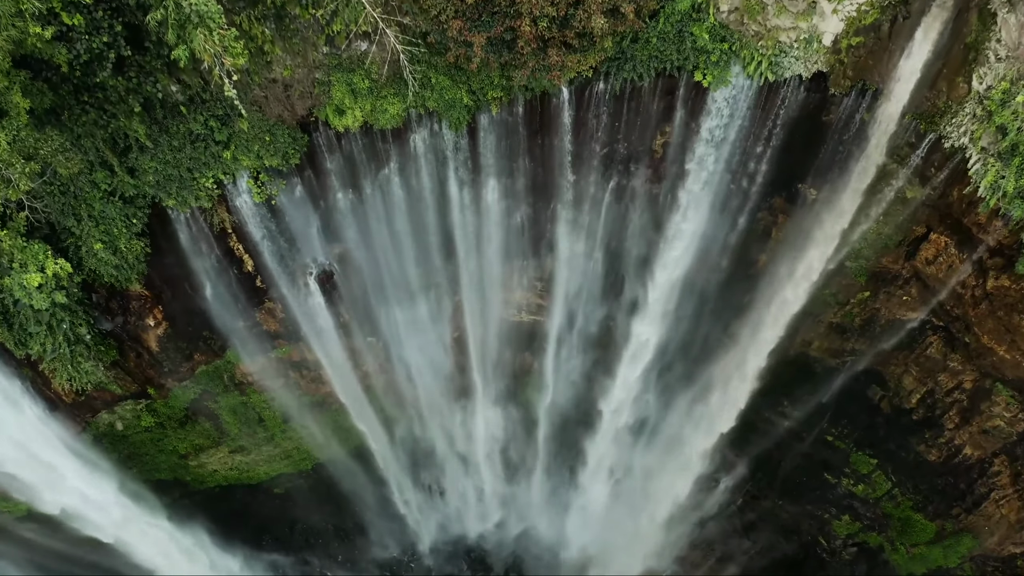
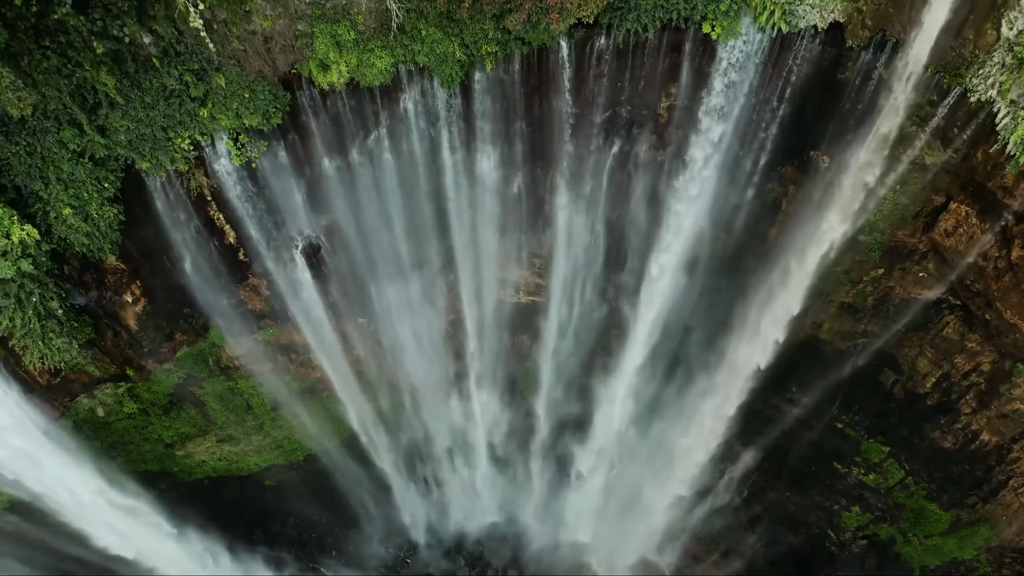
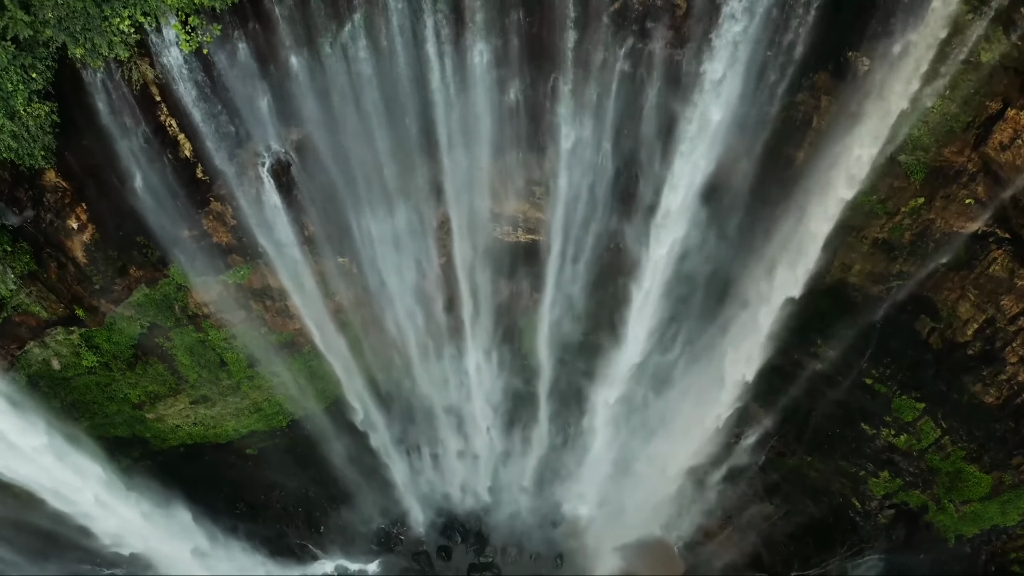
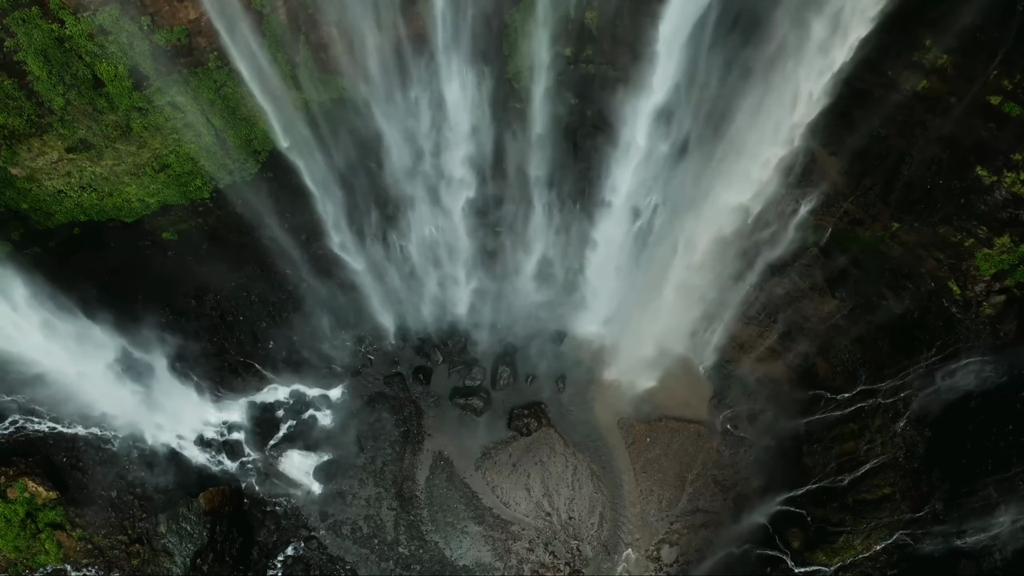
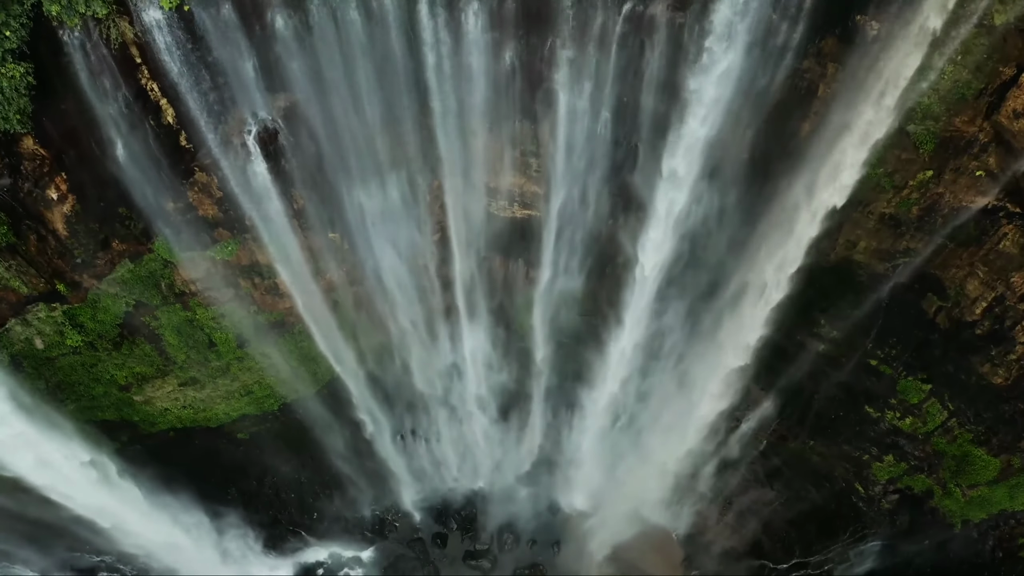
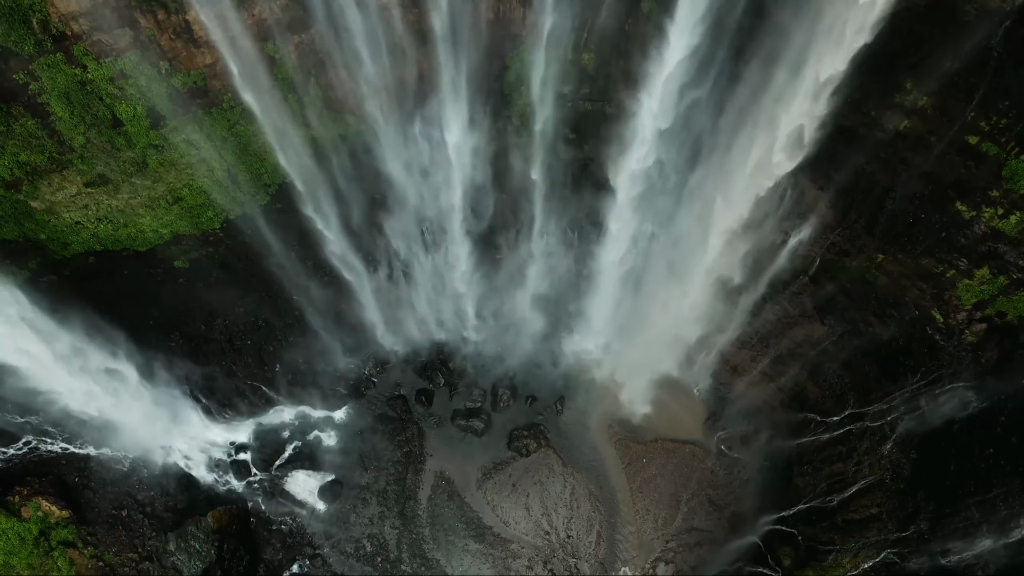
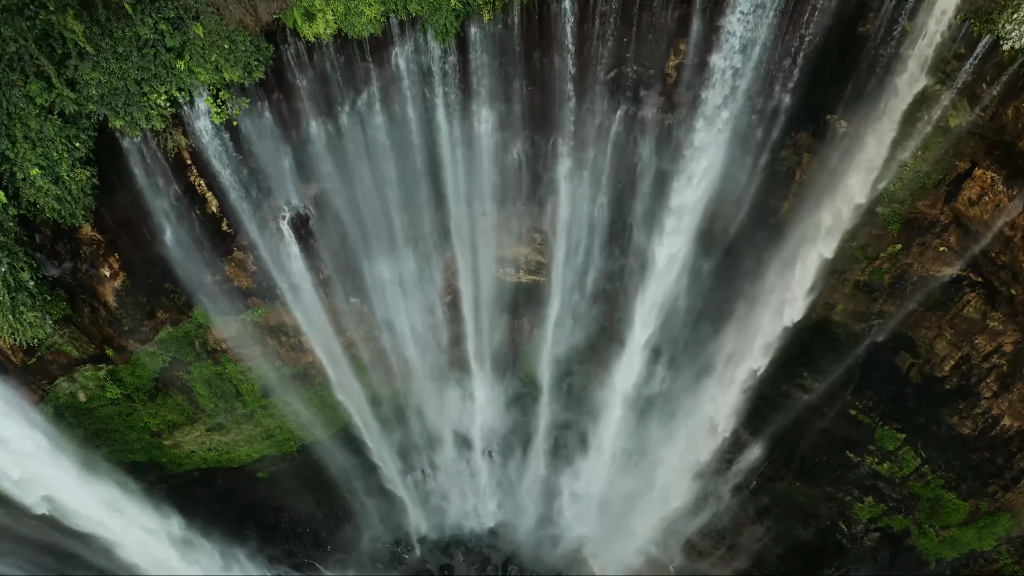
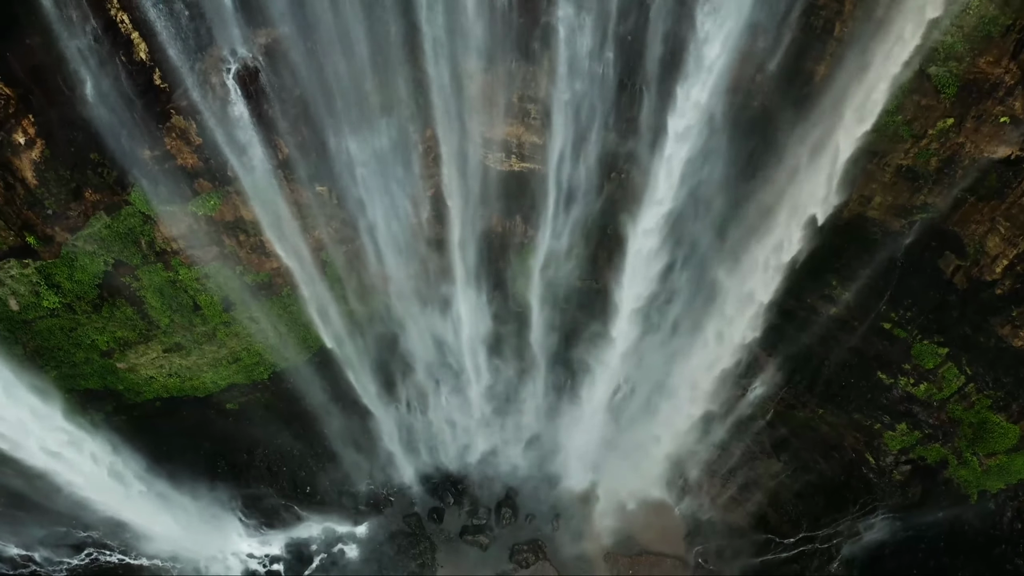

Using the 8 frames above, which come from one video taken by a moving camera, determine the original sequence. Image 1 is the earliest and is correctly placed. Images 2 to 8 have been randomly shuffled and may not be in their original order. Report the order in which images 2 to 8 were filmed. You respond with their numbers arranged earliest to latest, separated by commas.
2, 7, 3, 5, 8, 6, 4
